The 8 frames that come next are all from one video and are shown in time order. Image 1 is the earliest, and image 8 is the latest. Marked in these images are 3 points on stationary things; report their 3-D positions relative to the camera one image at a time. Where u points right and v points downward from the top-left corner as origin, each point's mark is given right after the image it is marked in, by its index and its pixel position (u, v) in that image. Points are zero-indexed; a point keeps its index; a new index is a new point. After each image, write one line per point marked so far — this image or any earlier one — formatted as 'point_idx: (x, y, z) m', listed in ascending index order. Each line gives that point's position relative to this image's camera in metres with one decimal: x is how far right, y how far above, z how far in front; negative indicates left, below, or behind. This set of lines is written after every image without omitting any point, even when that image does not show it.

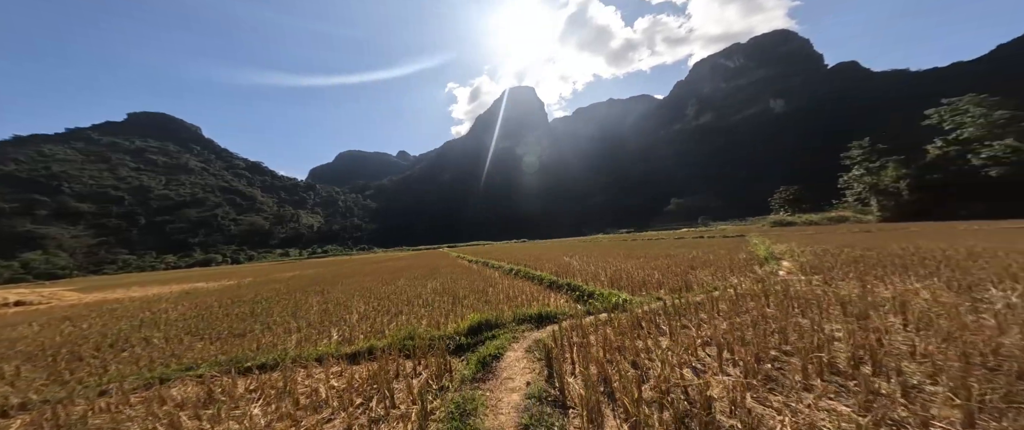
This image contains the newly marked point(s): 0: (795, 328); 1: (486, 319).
0: (+2.3, -0.9, +2.6) m
1: (-0.3, -1.2, +3.9) m
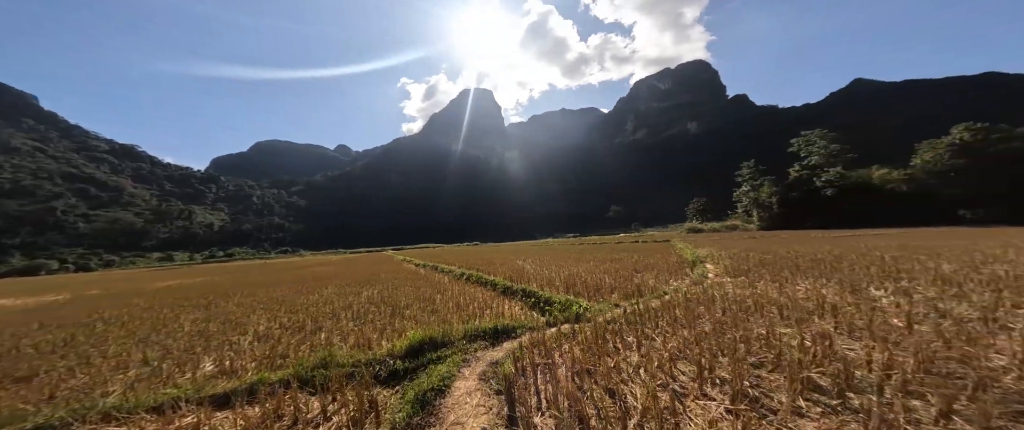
0: (+2.0, -1.0, +2.6) m
1: (-0.8, -1.2, +3.3) m
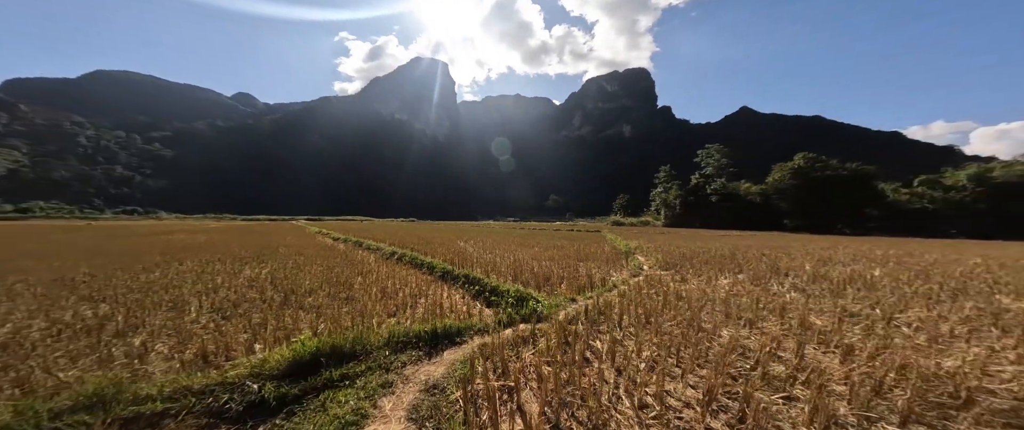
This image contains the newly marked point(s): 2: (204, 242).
0: (+1.6, -0.9, +2.3) m
1: (-1.3, -0.9, +2.3) m
2: (-17.3, -1.5, +17.1) m
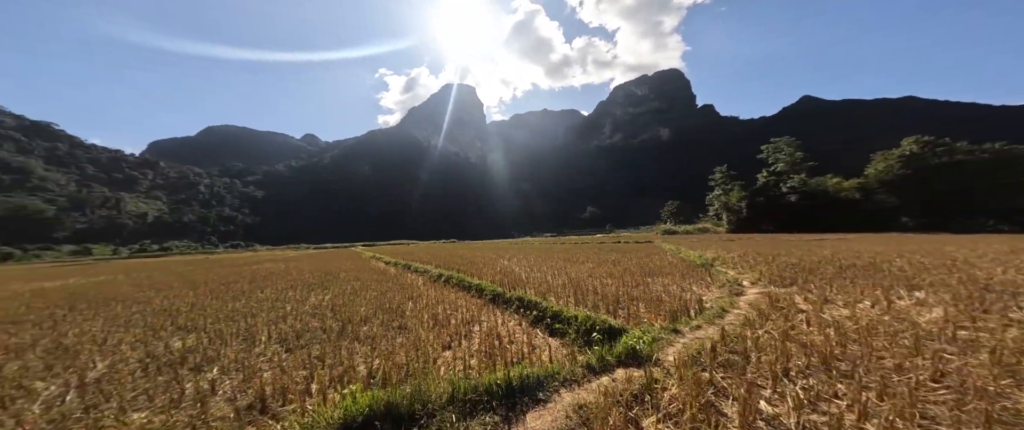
0: (+2.1, -0.9, +1.5) m
1: (-0.8, -1.1, +2.0) m
2: (-14.1, -3.4, +19.1) m
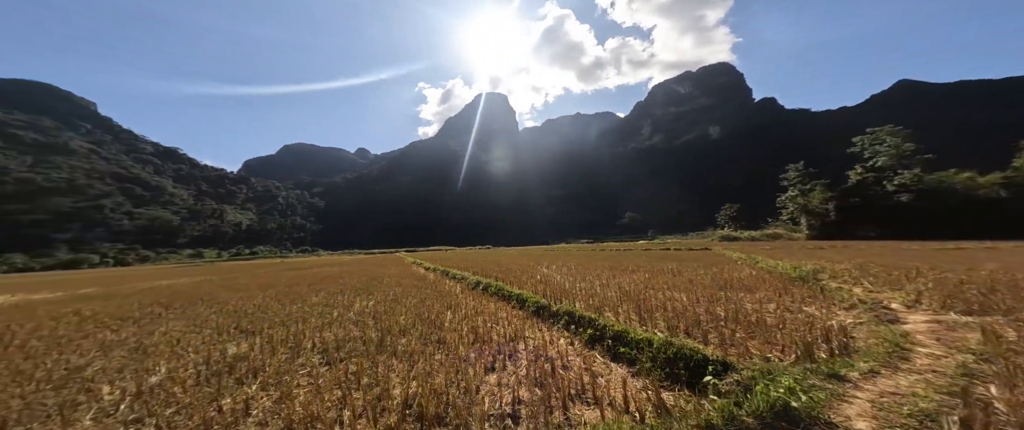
0: (+2.4, -0.9, +0.6) m
1: (-0.4, -1.1, +1.5) m
2: (-11.2, -3.8, +20.1) m
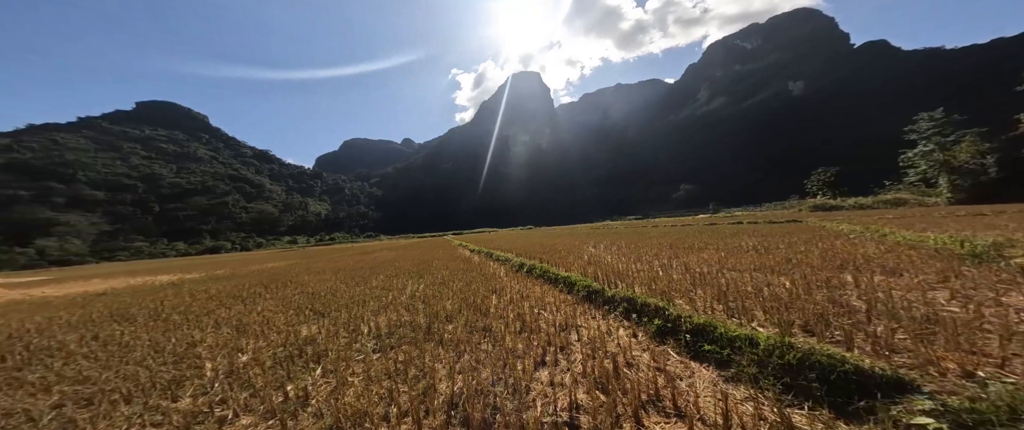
0: (+2.4, -0.6, -0.7) m
1: (-0.2, -0.9, +0.5) m
2: (-8.0, -2.9, +20.8) m
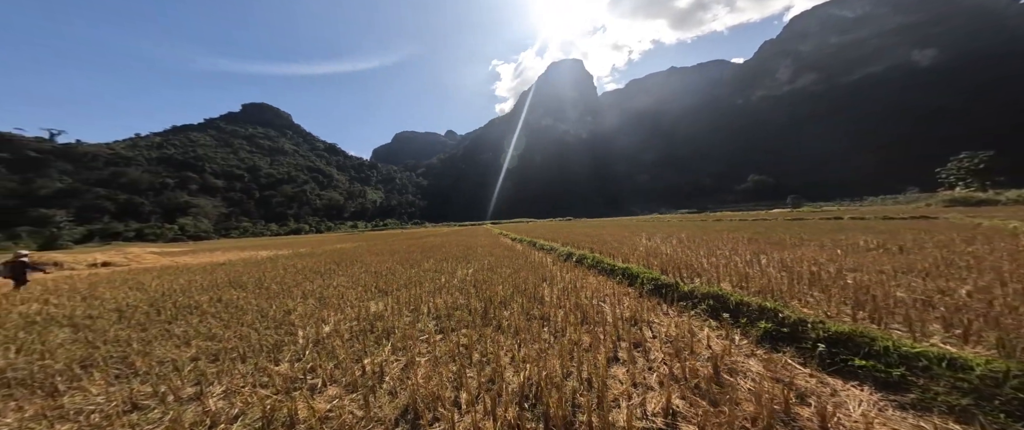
0: (+2.6, -0.5, -1.9) m
1: (+0.2, -0.7, -0.2) m
2: (-4.6, -2.0, +21.0) m
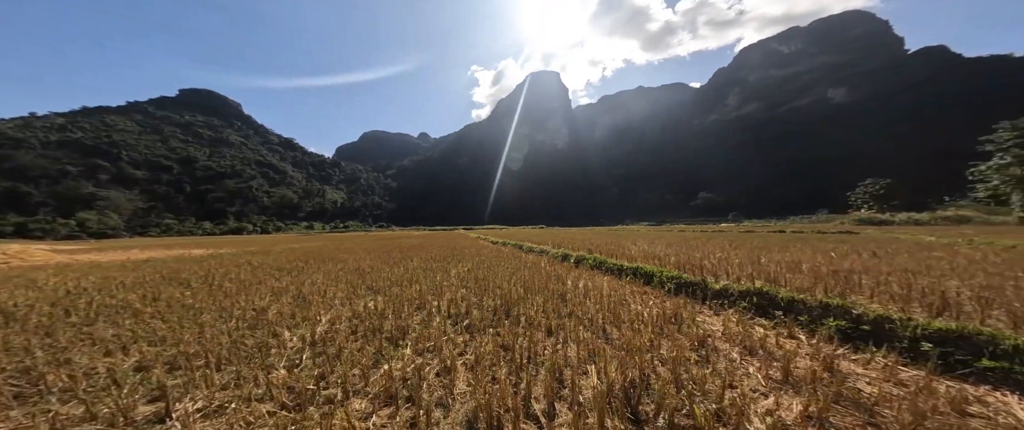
0: (+4.6, -0.1, -2.1) m
1: (+2.0, -0.2, -0.9) m
2: (-5.6, -1.8, +19.5) m
